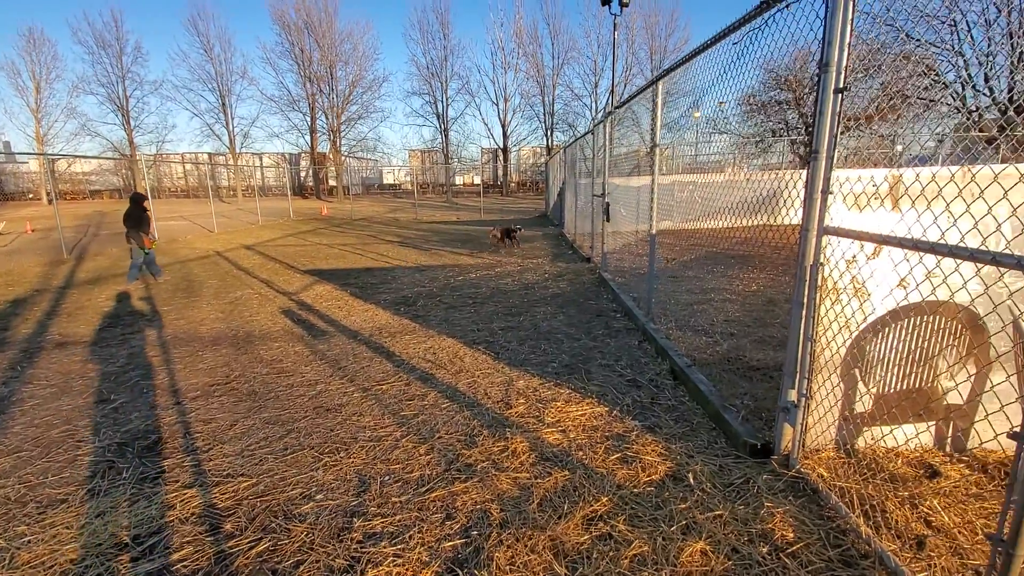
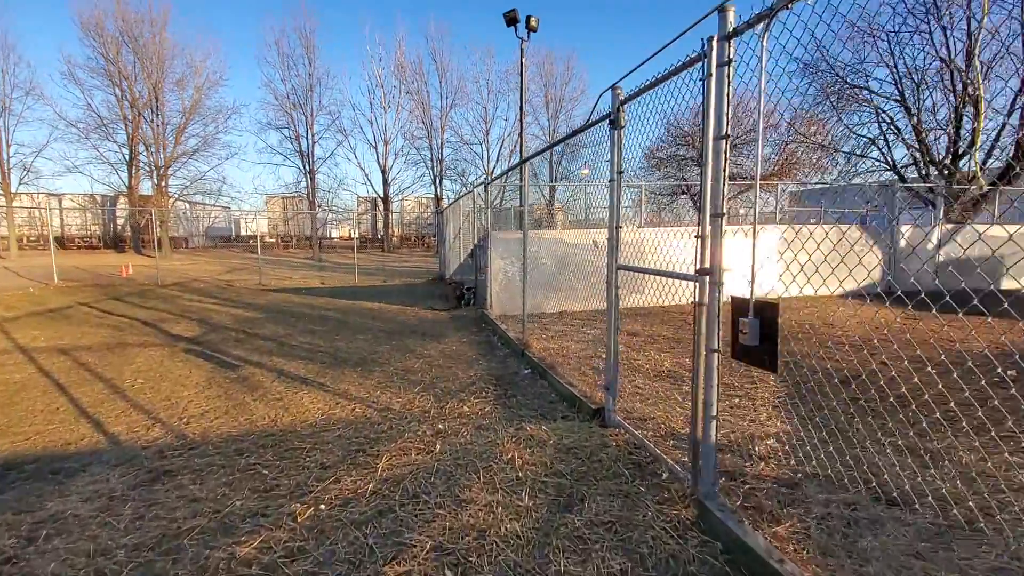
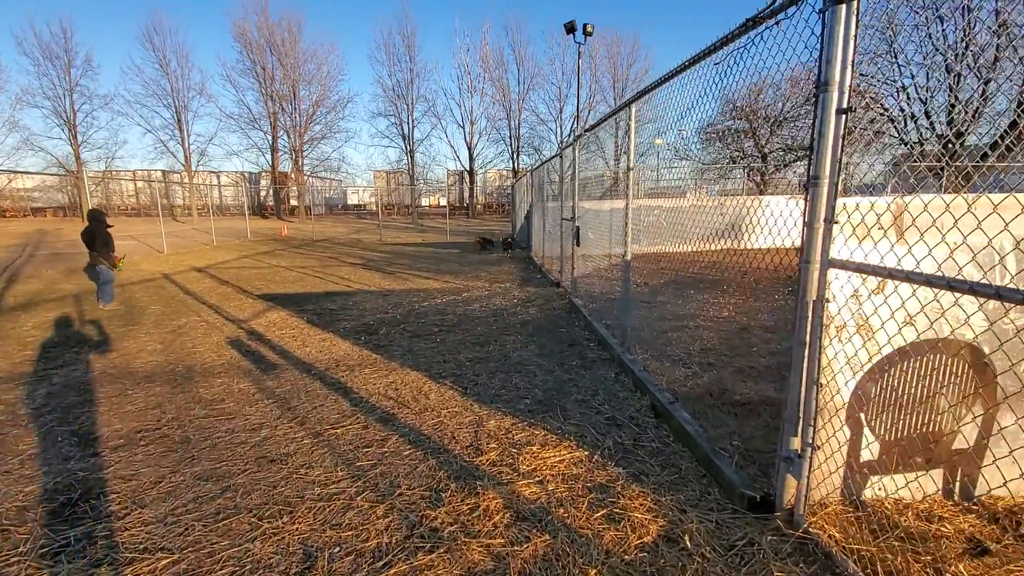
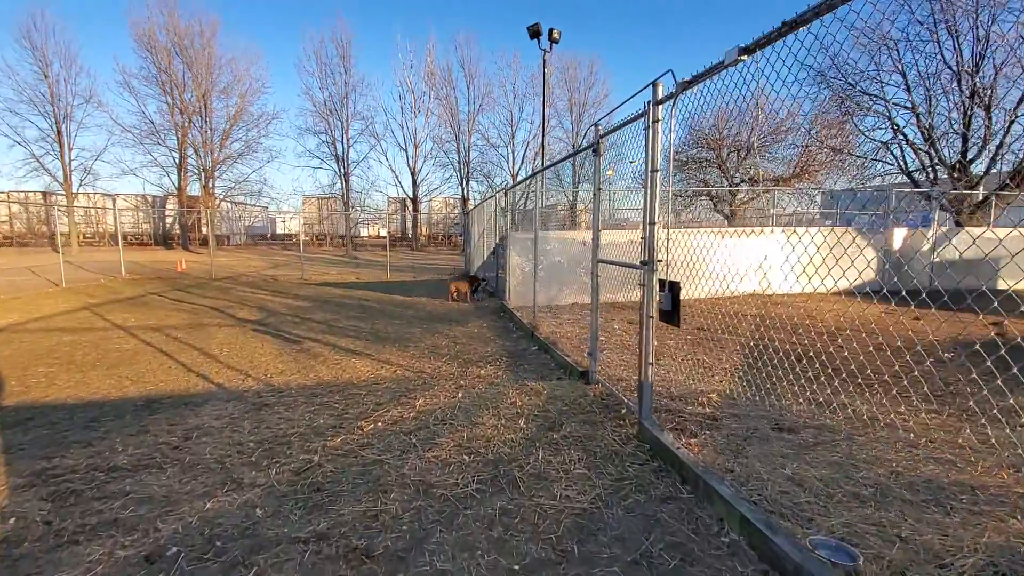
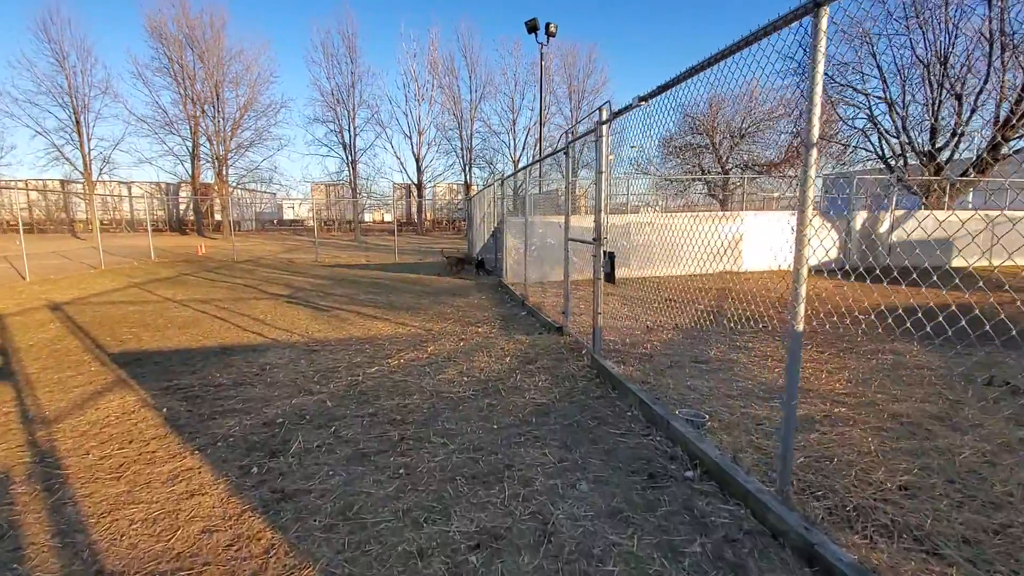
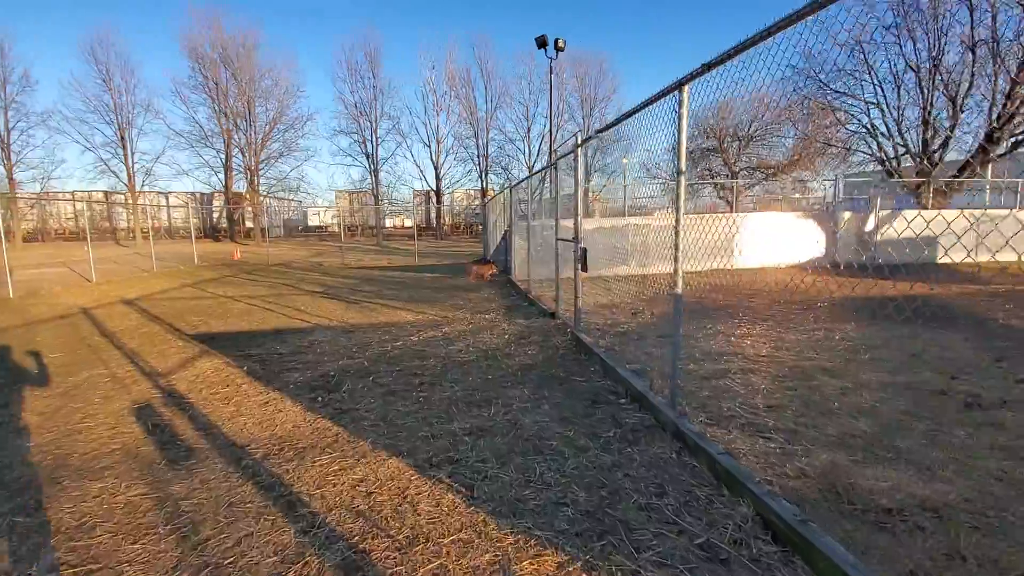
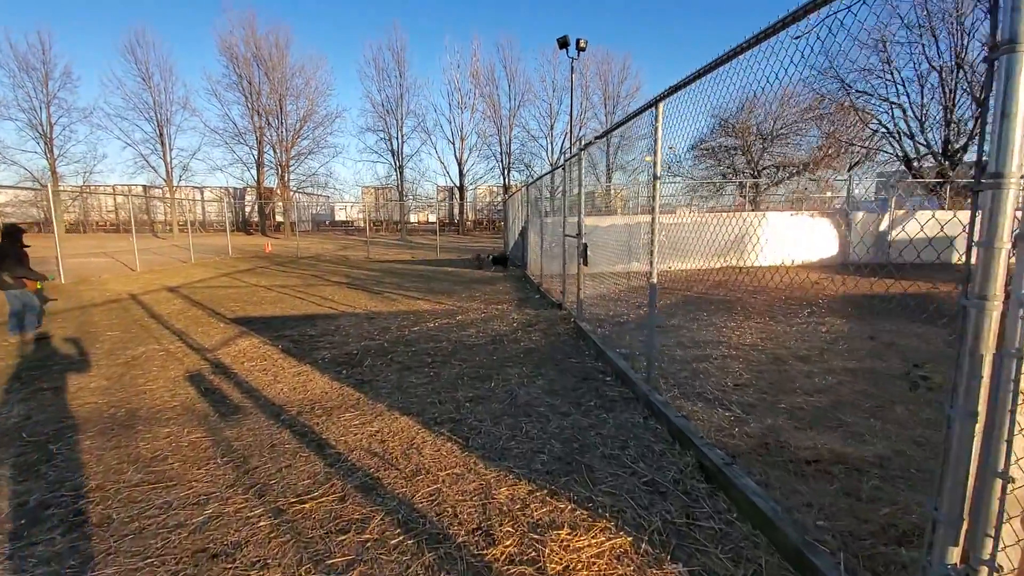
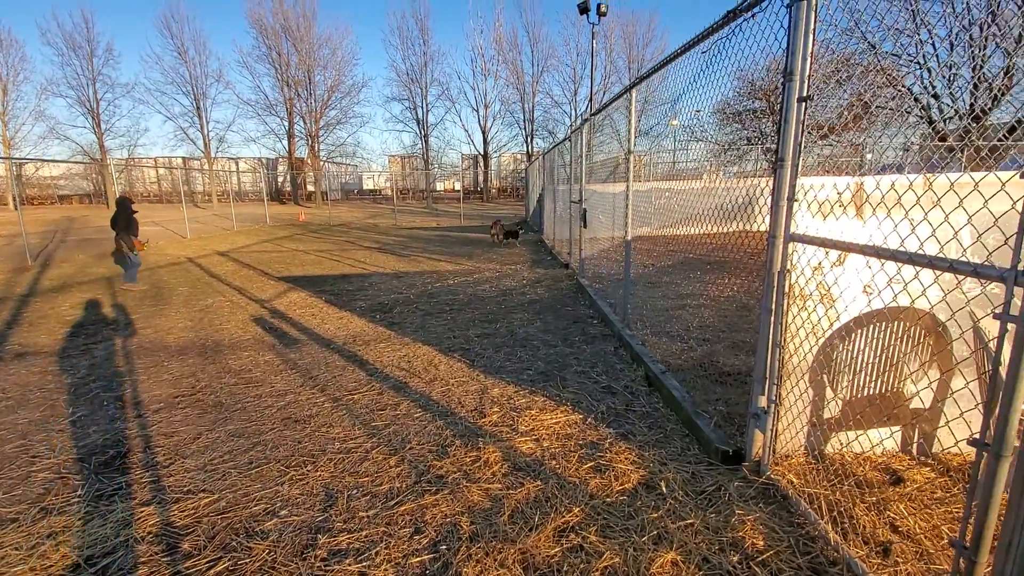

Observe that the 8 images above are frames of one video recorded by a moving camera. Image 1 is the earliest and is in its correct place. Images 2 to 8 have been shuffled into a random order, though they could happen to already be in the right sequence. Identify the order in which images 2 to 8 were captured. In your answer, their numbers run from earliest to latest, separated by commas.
8, 3, 7, 6, 5, 4, 2
